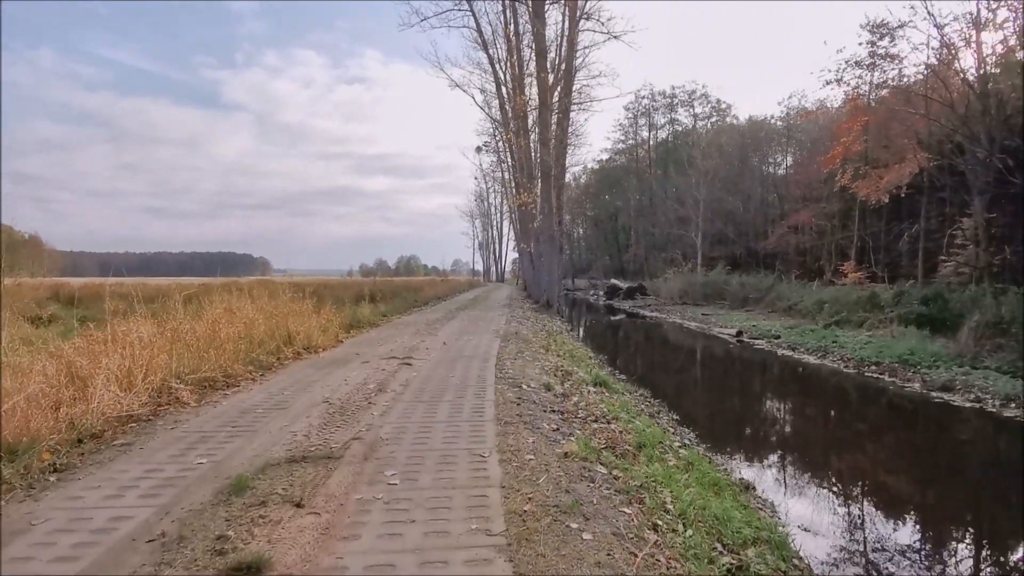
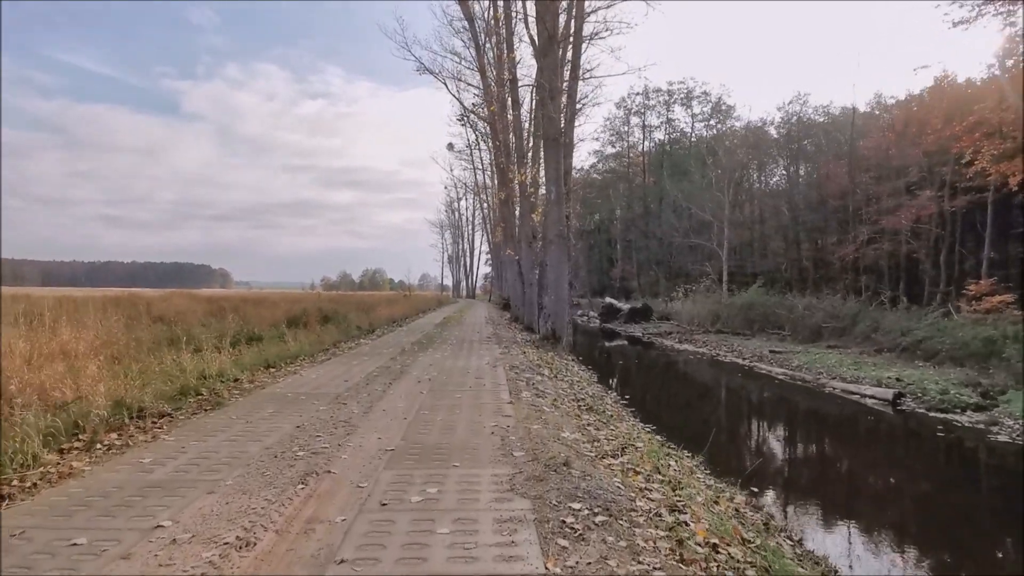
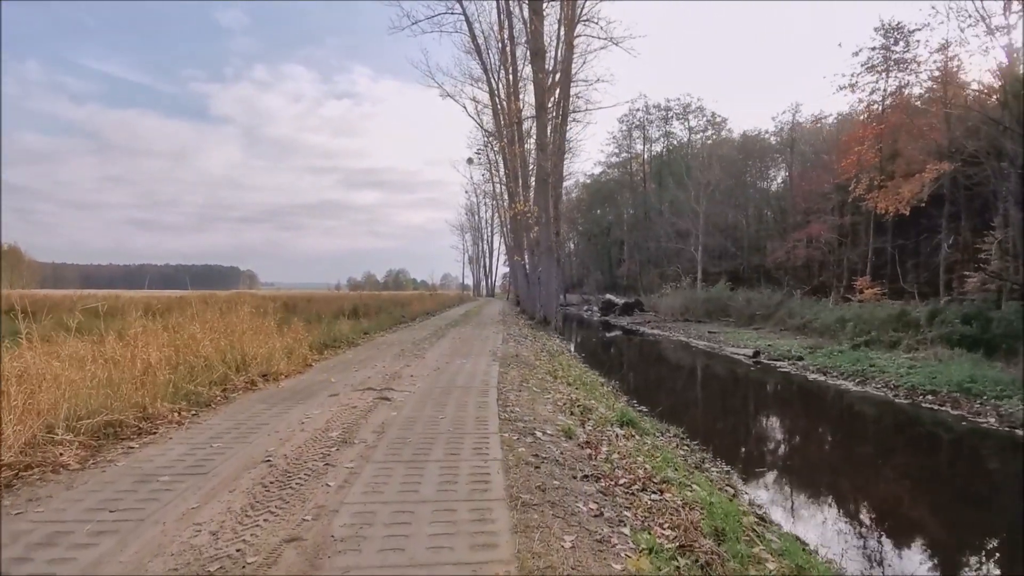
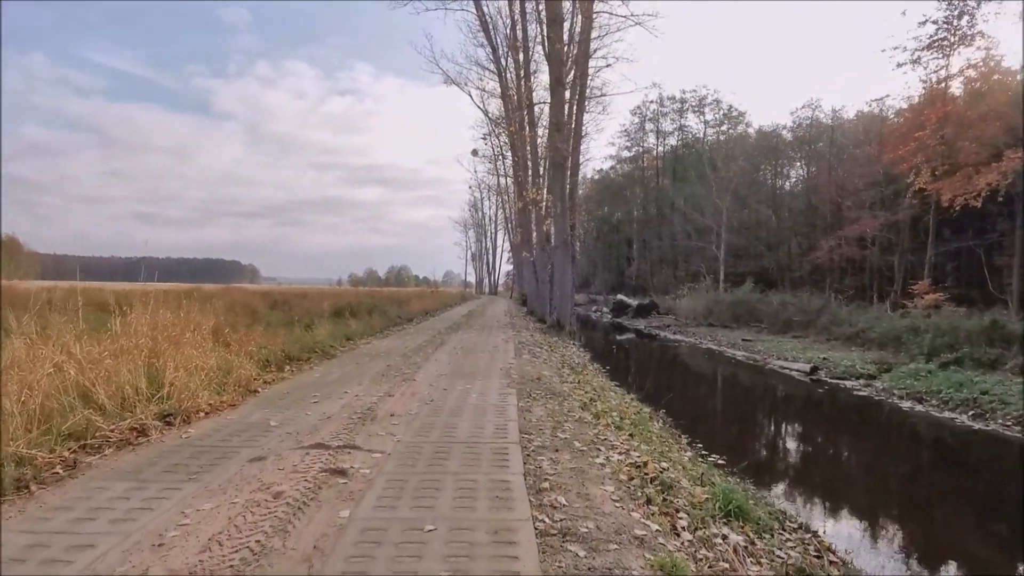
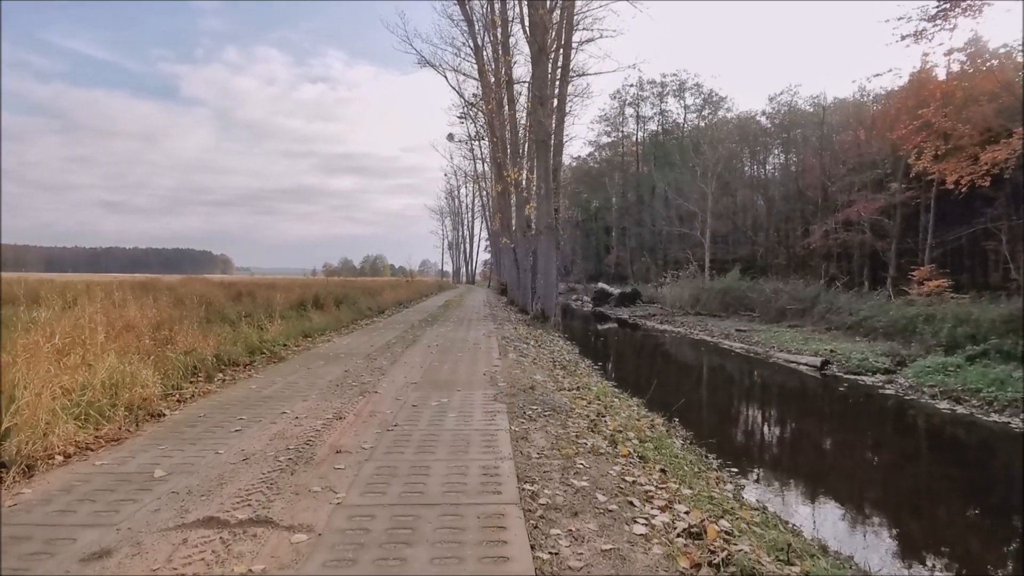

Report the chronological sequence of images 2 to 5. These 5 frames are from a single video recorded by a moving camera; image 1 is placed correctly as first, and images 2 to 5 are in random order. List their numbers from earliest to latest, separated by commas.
3, 4, 5, 2
